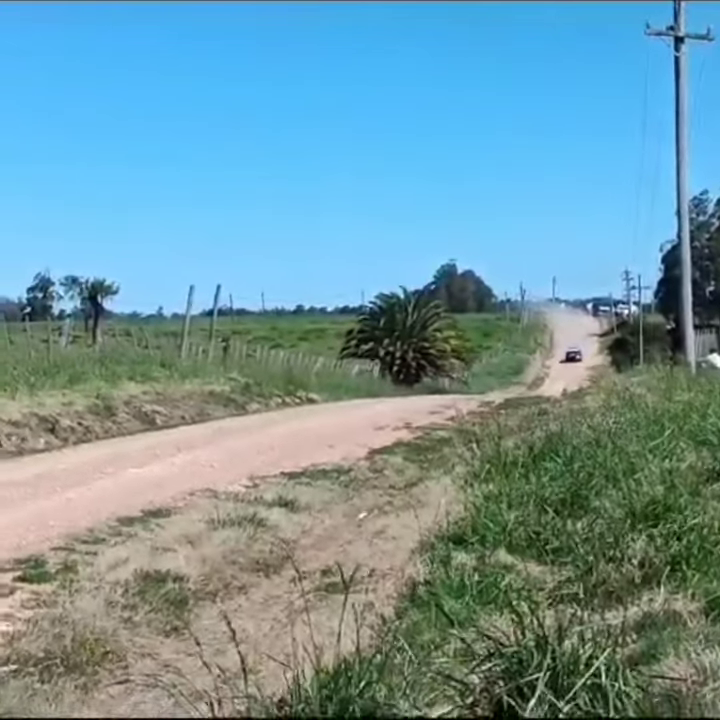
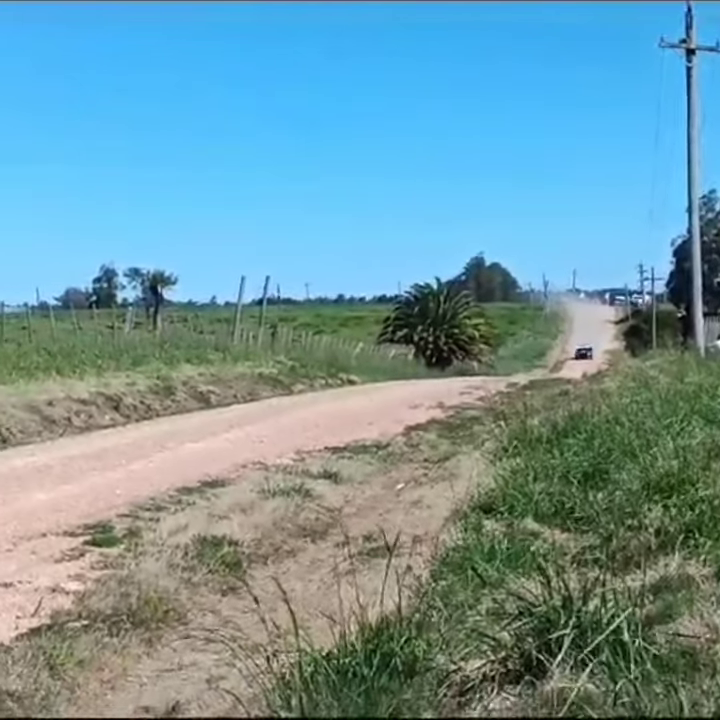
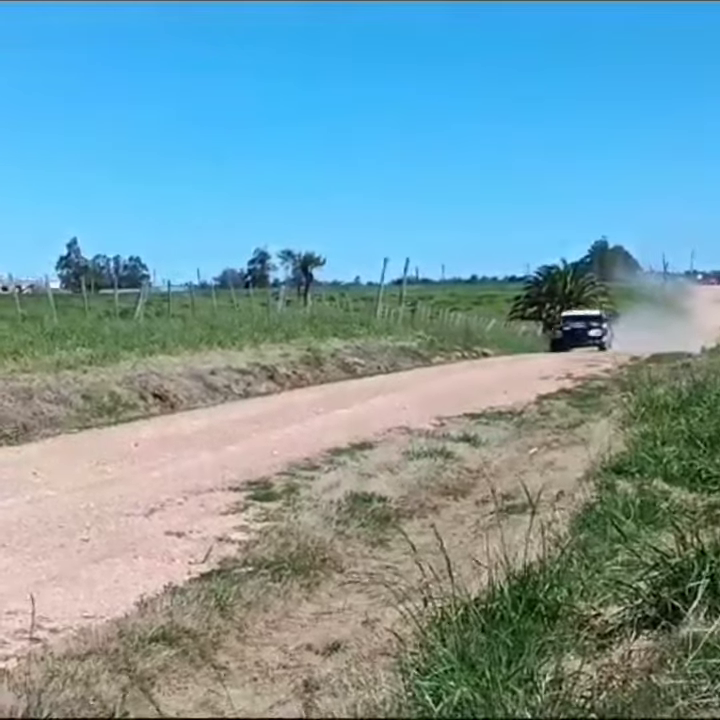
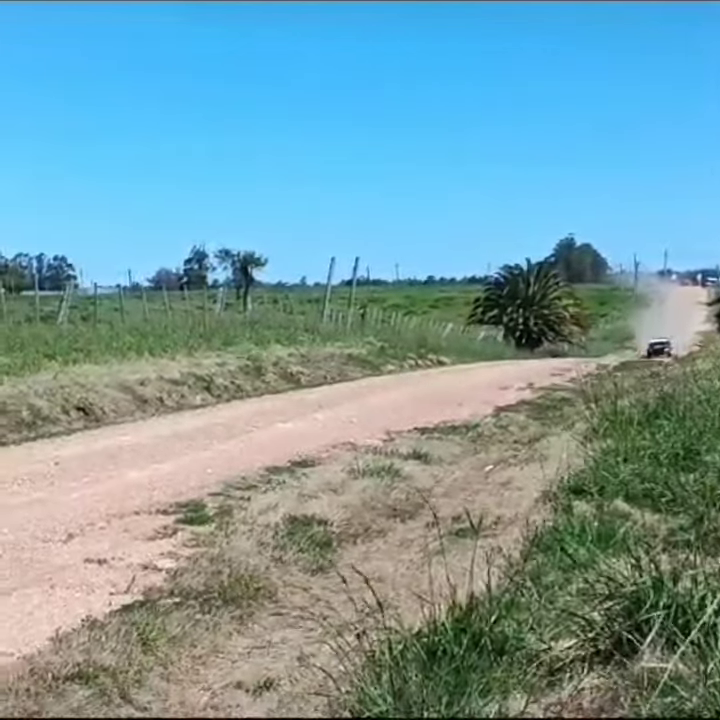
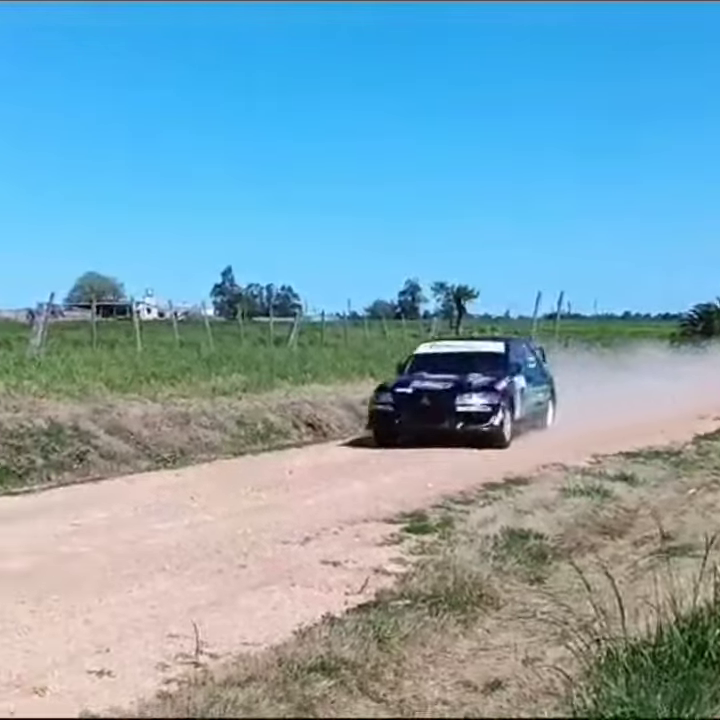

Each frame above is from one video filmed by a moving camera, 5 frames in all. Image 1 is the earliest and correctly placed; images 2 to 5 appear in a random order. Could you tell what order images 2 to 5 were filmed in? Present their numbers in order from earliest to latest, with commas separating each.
2, 4, 3, 5
